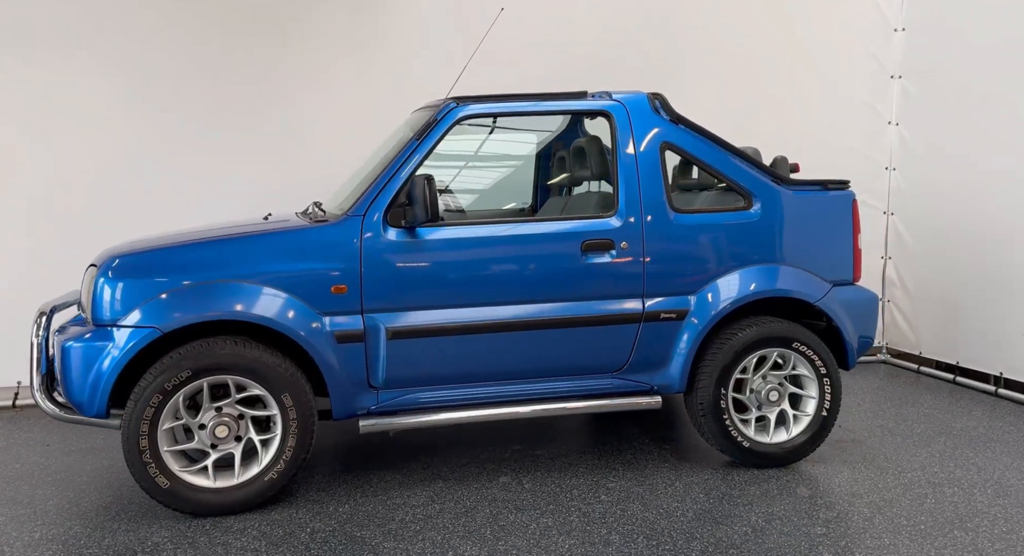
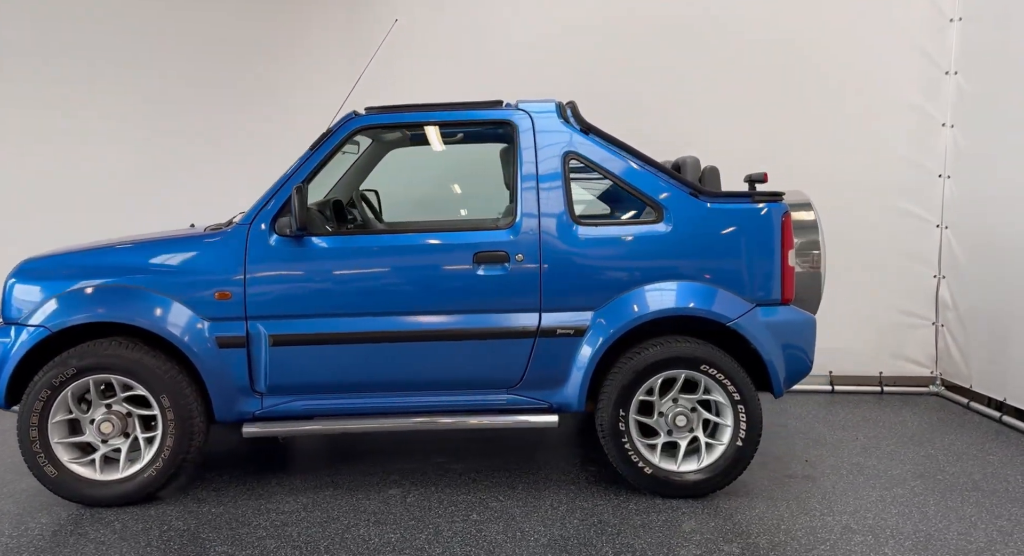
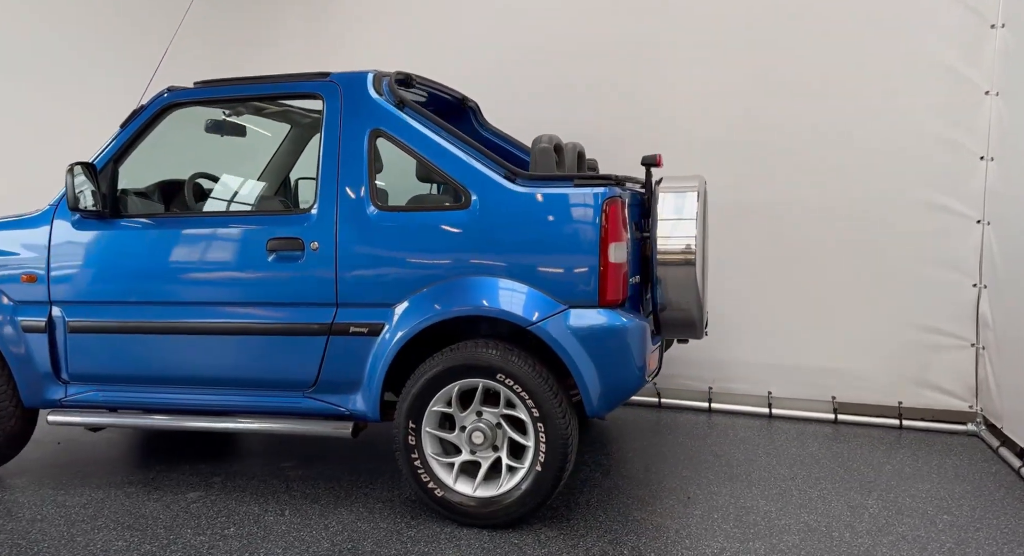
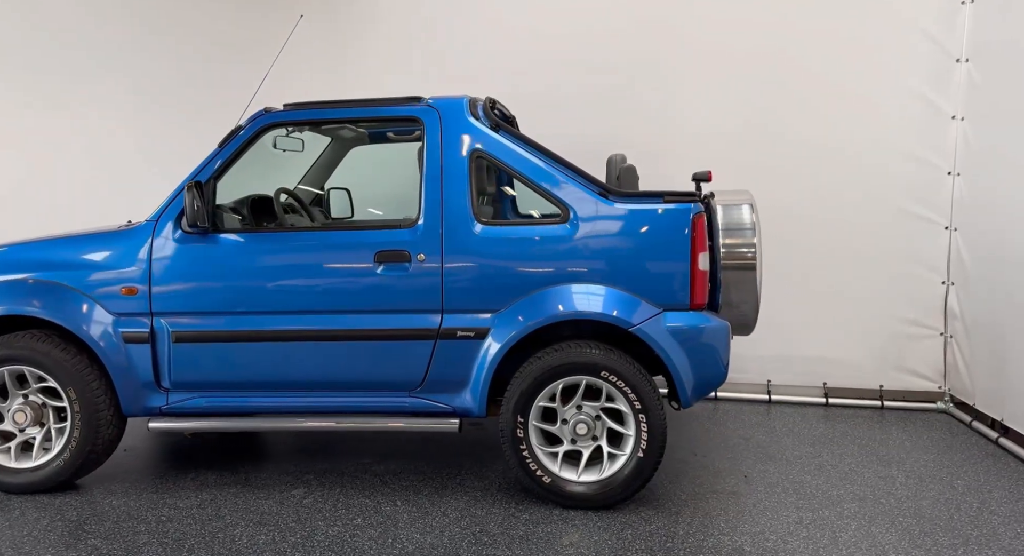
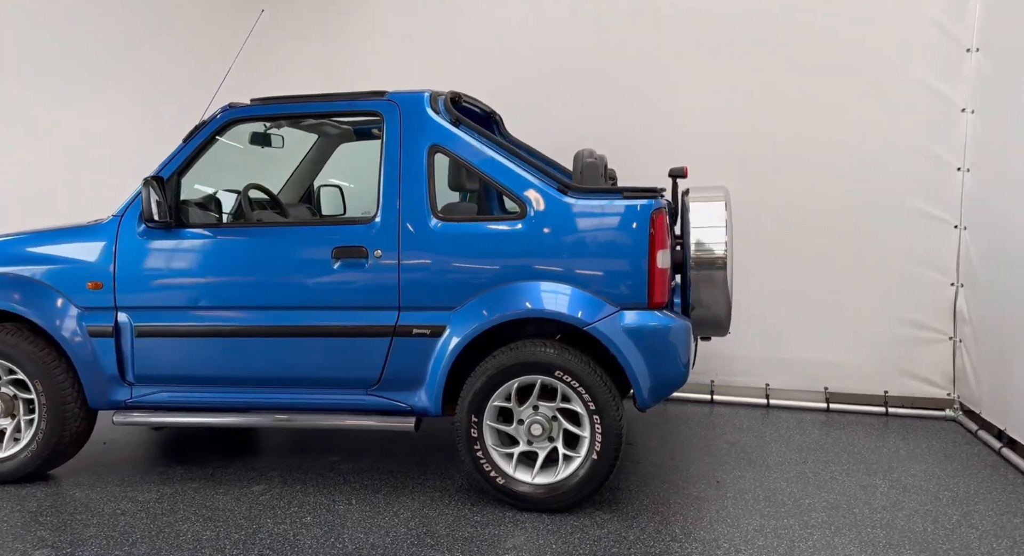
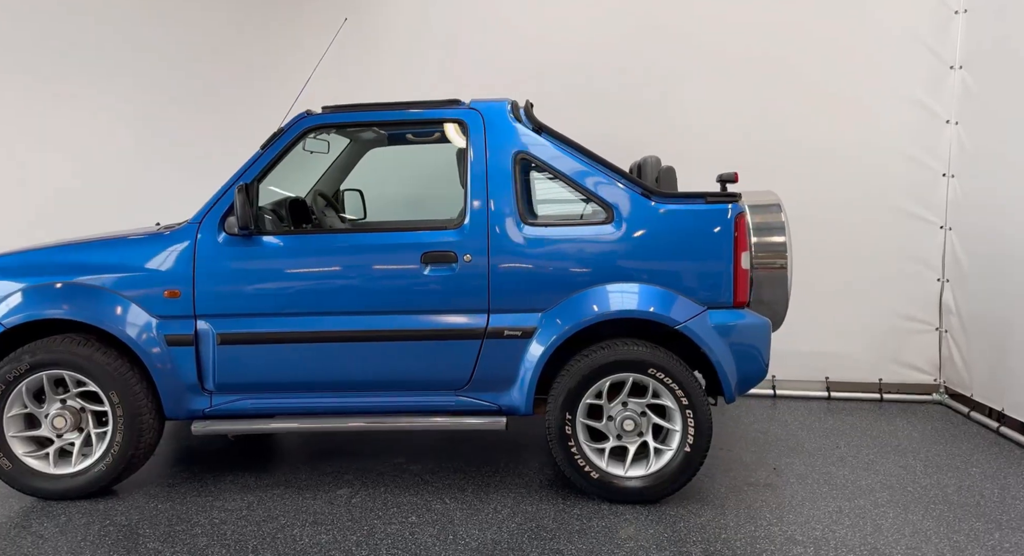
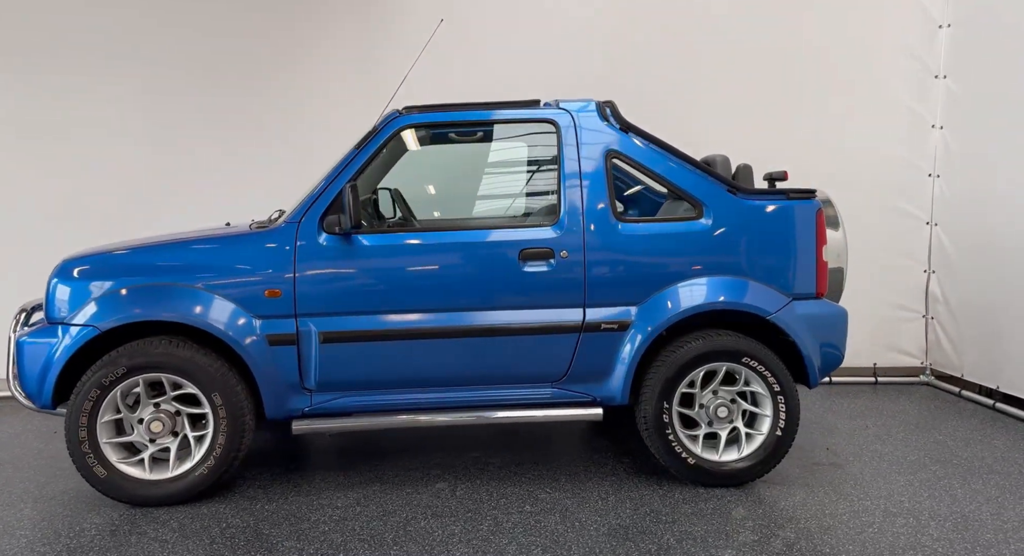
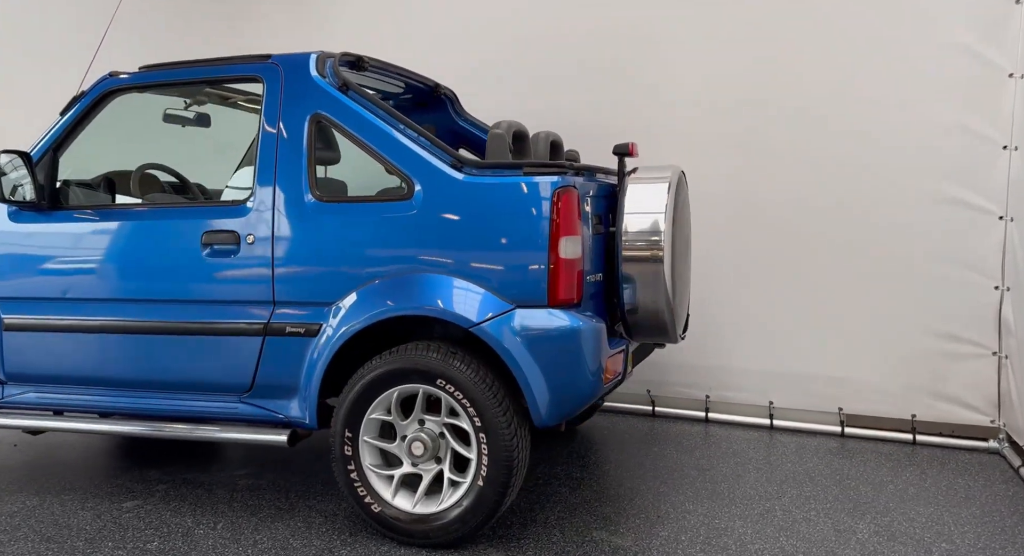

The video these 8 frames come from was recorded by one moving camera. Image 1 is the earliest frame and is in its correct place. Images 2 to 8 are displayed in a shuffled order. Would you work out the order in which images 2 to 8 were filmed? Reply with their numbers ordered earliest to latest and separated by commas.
7, 2, 6, 4, 5, 3, 8
